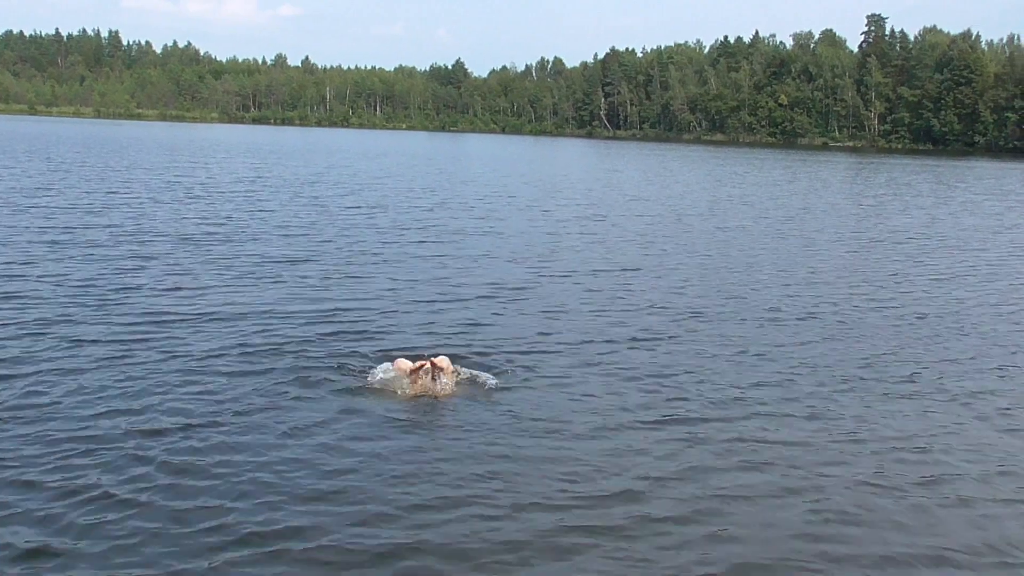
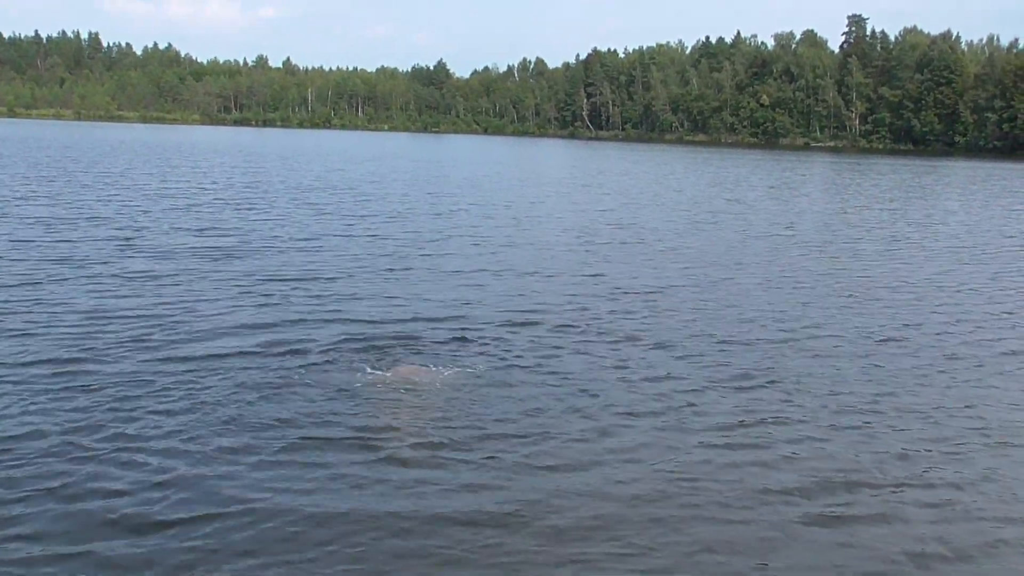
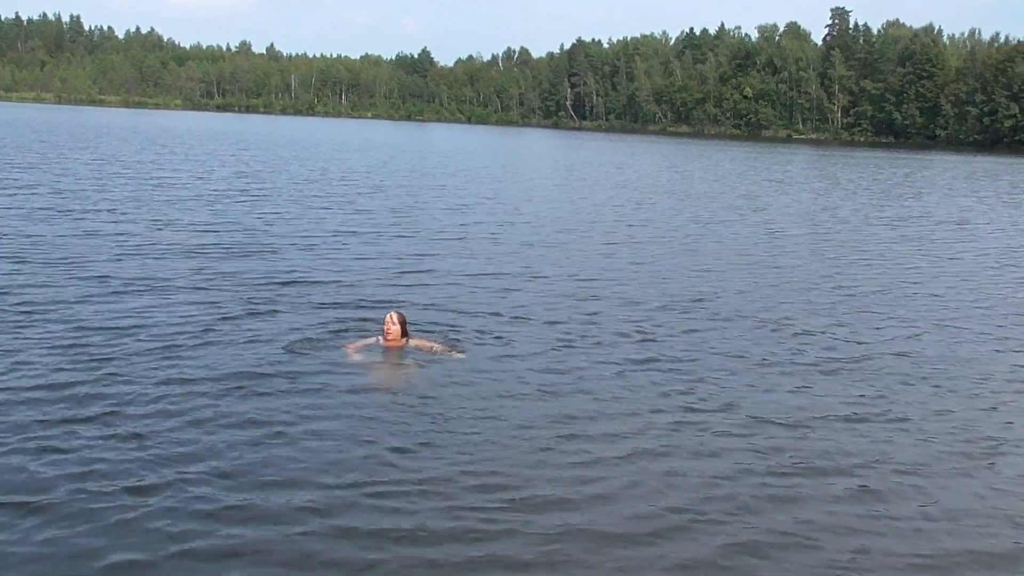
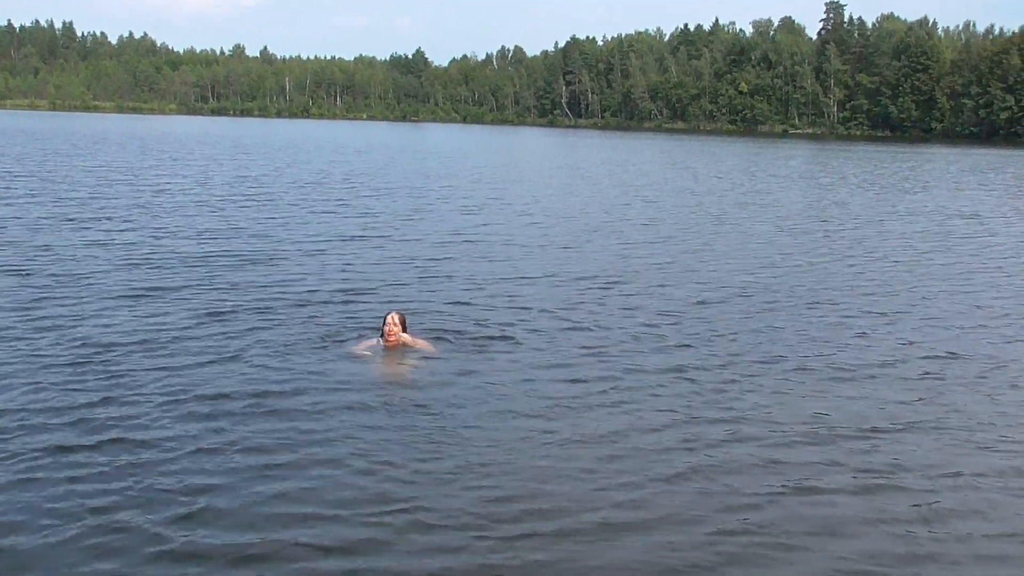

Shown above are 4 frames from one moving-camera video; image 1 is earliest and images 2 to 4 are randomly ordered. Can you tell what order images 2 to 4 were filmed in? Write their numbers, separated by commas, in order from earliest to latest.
2, 3, 4
